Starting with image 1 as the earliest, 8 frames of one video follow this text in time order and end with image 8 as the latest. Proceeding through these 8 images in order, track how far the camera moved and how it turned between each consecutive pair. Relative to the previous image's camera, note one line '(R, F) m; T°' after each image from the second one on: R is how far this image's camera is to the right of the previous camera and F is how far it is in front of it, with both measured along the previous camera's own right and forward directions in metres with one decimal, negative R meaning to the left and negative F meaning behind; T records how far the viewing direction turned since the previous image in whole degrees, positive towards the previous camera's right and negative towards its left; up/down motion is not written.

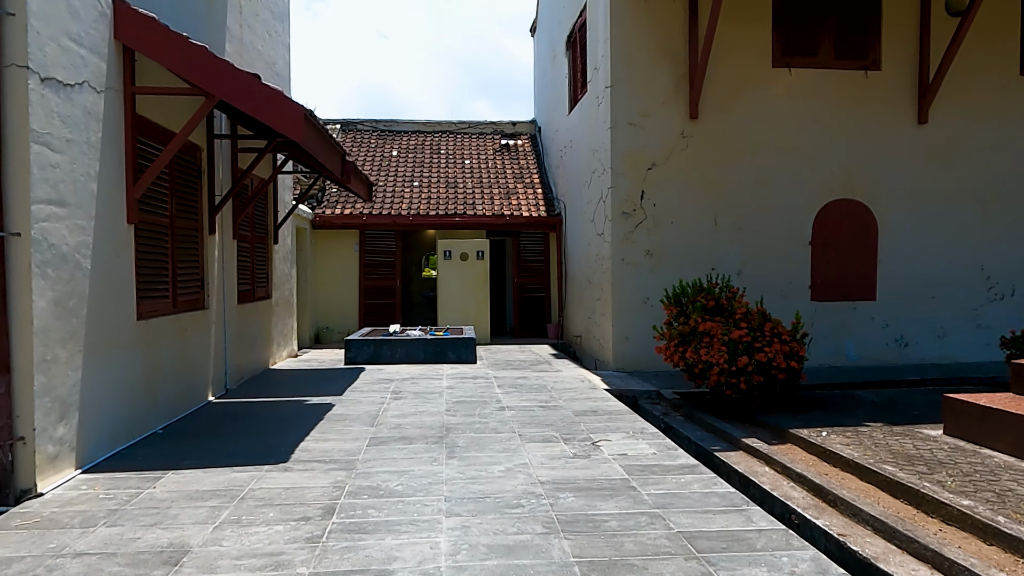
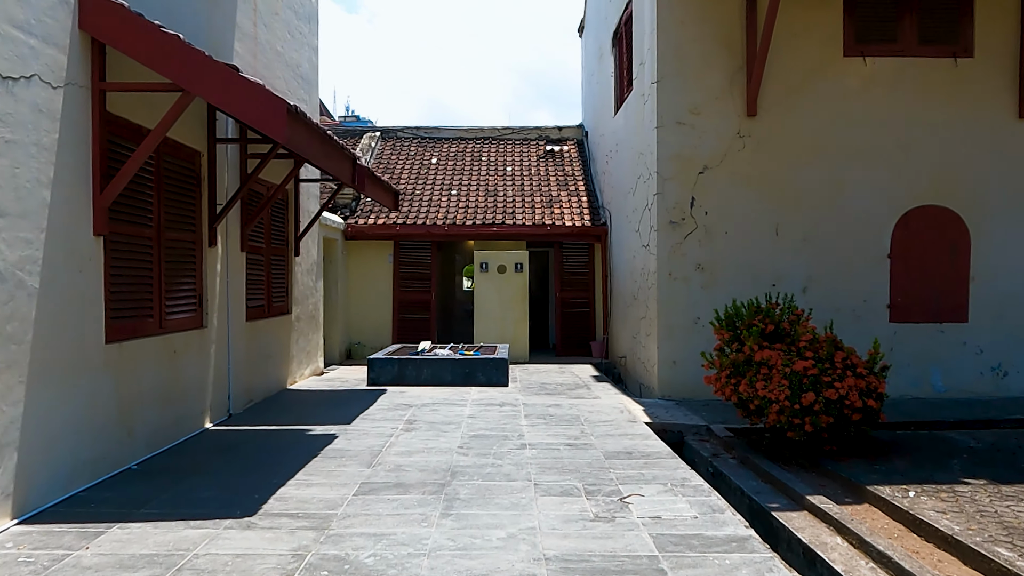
(+0.3, +0.8) m; -5°
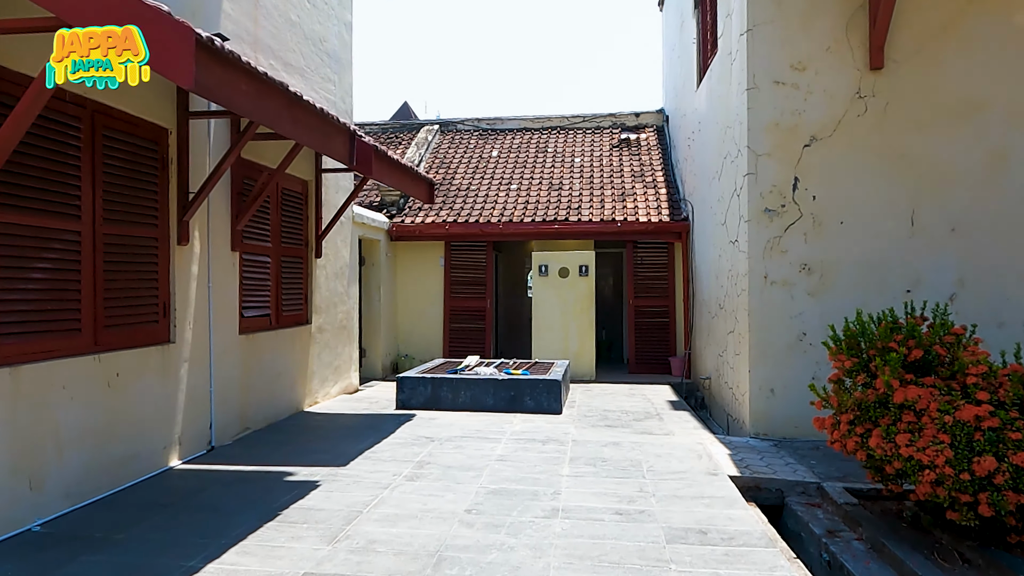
(+0.4, +1.5) m; -8°
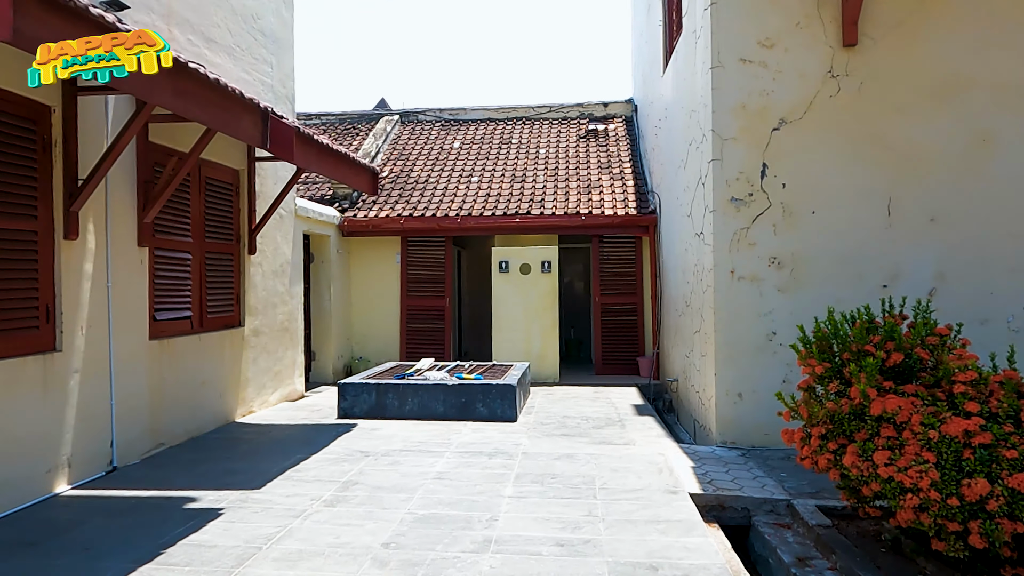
(+0.3, +0.5) m; +2°
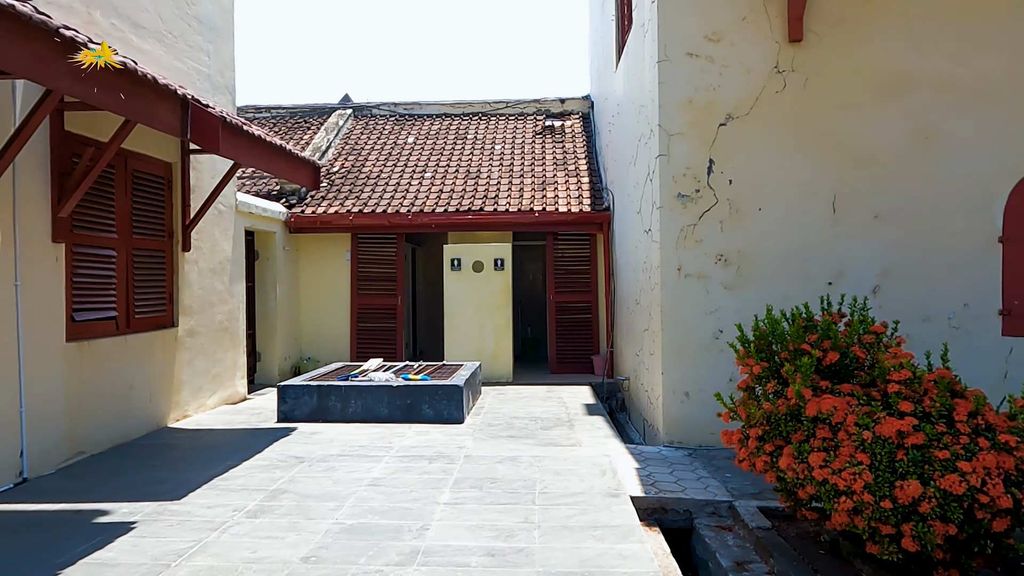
(+0.2, +0.2) m; +3°
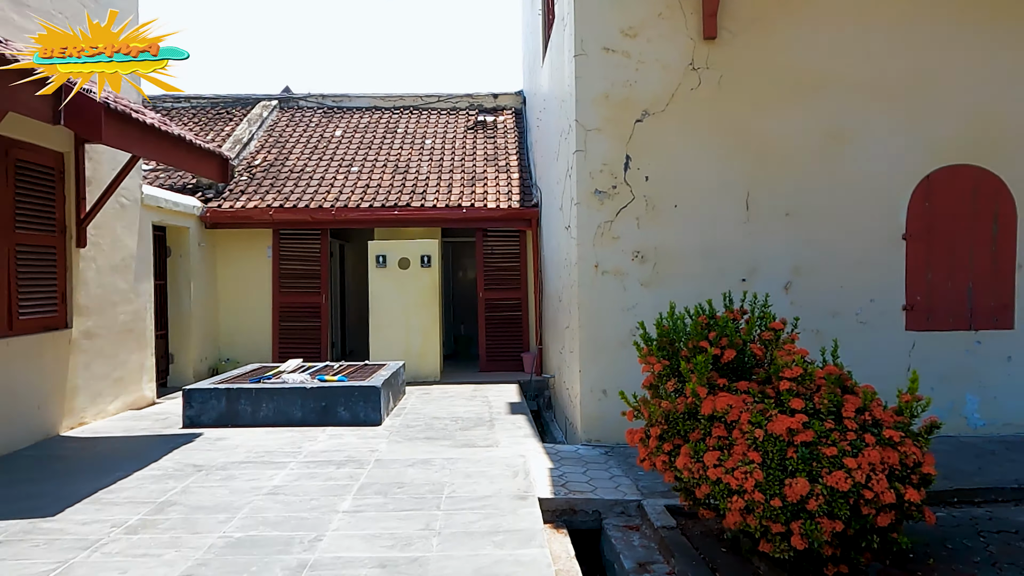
(+0.3, +0.1) m; +5°
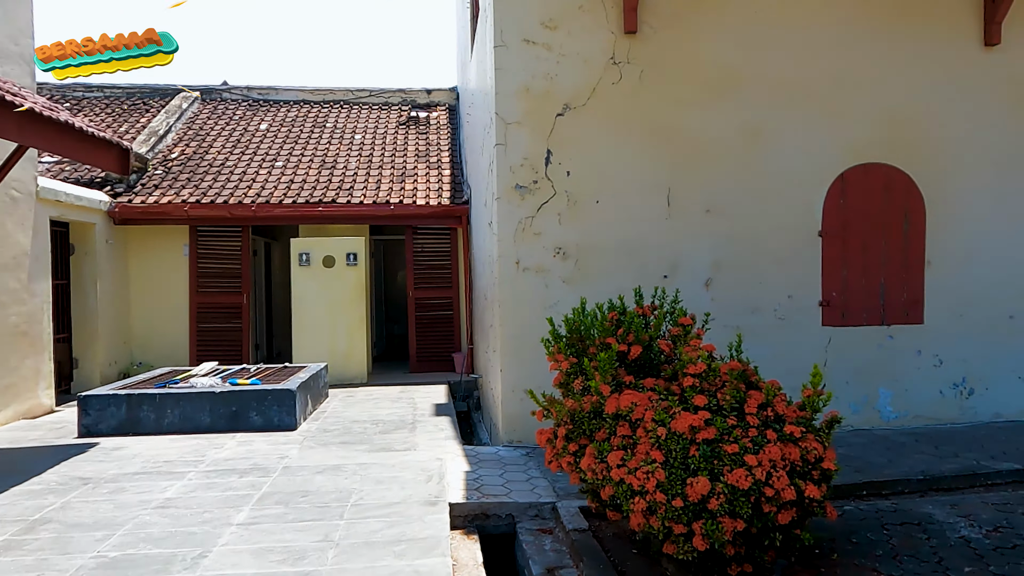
(+0.2, +0.2) m; +5°
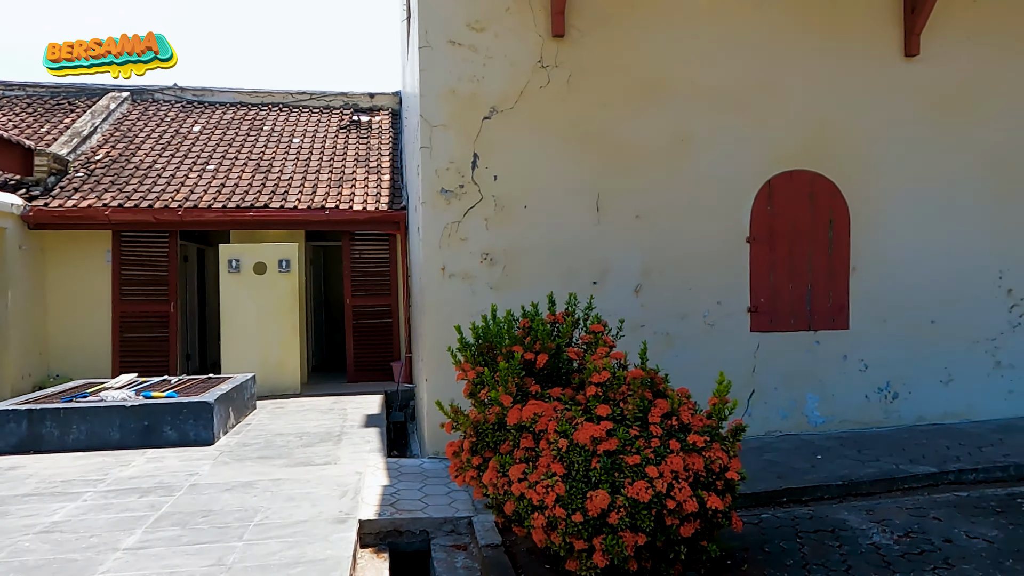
(+0.3, +0.1) m; +3°
